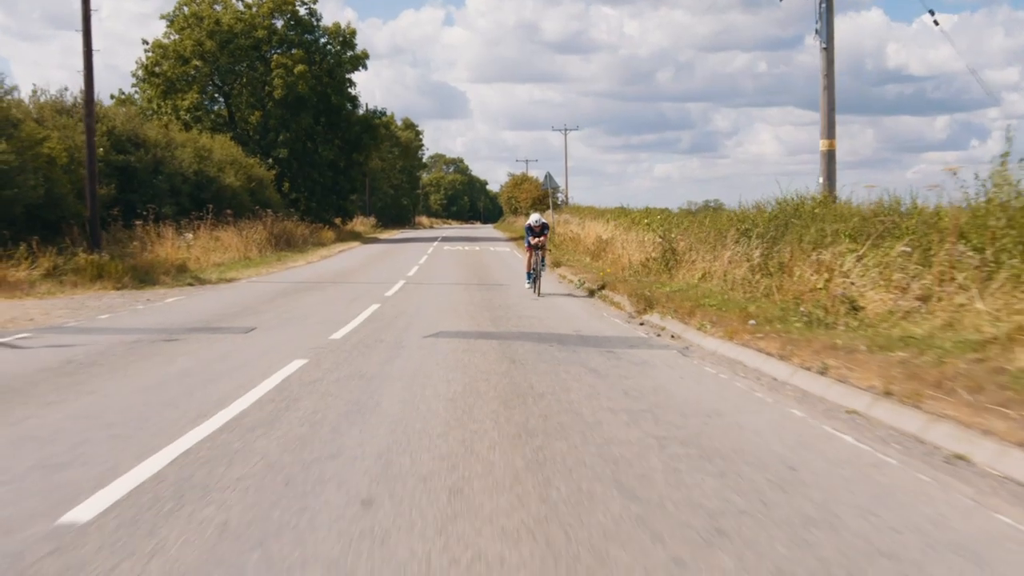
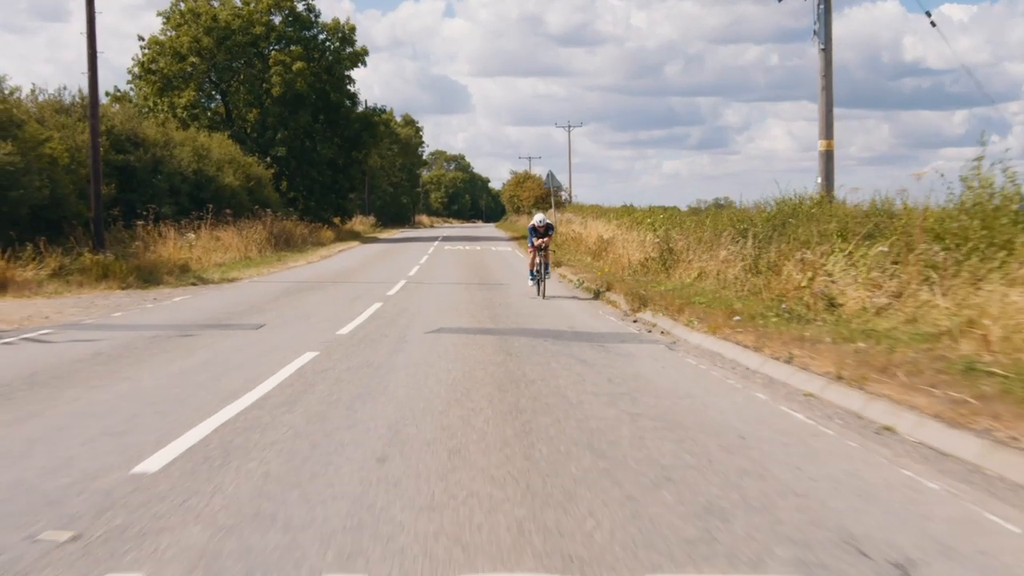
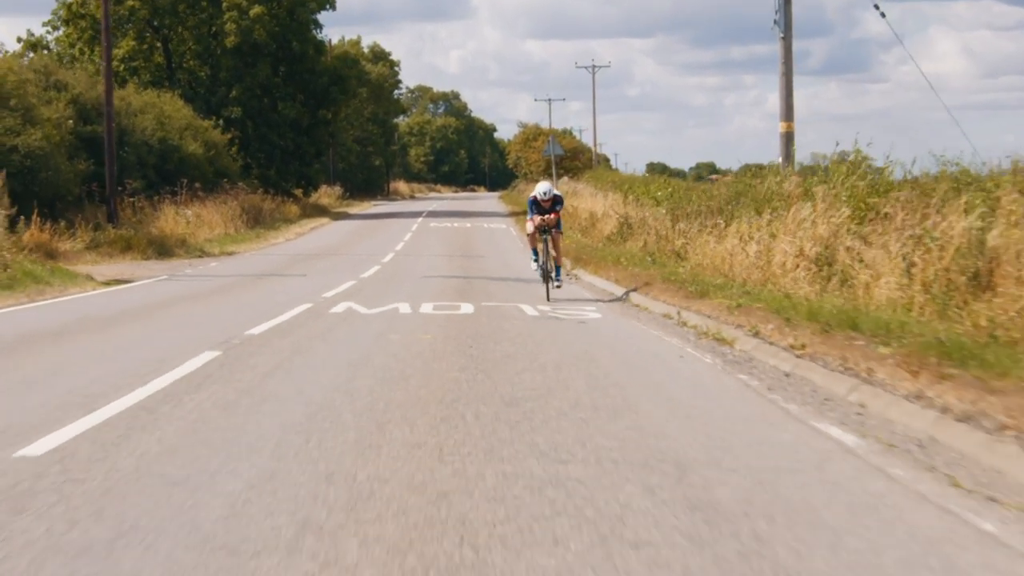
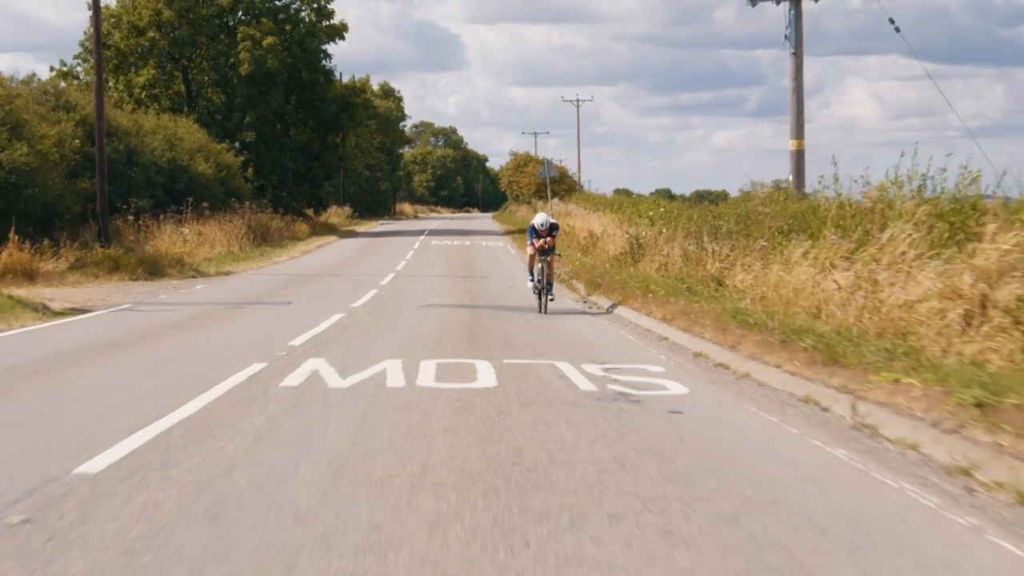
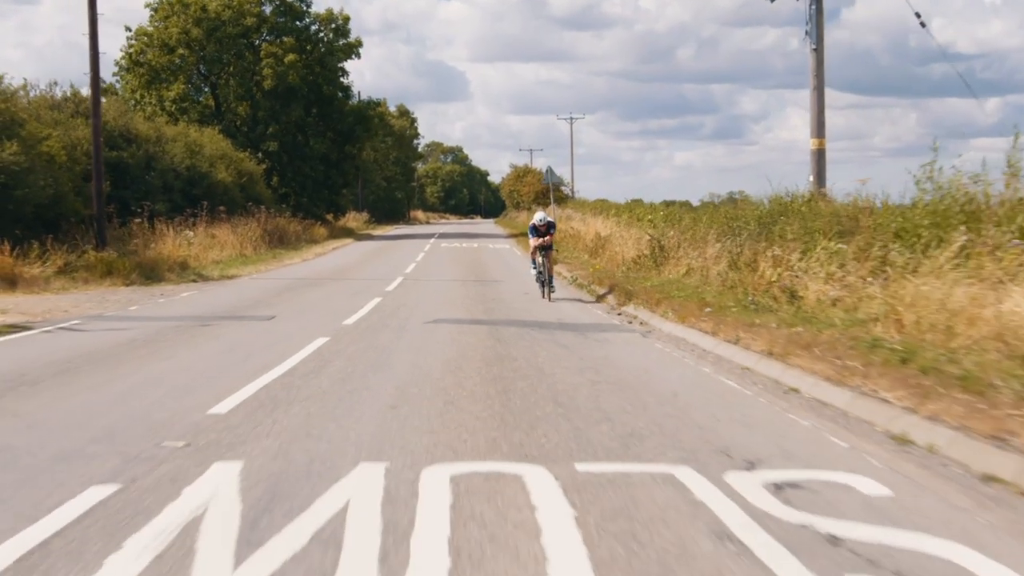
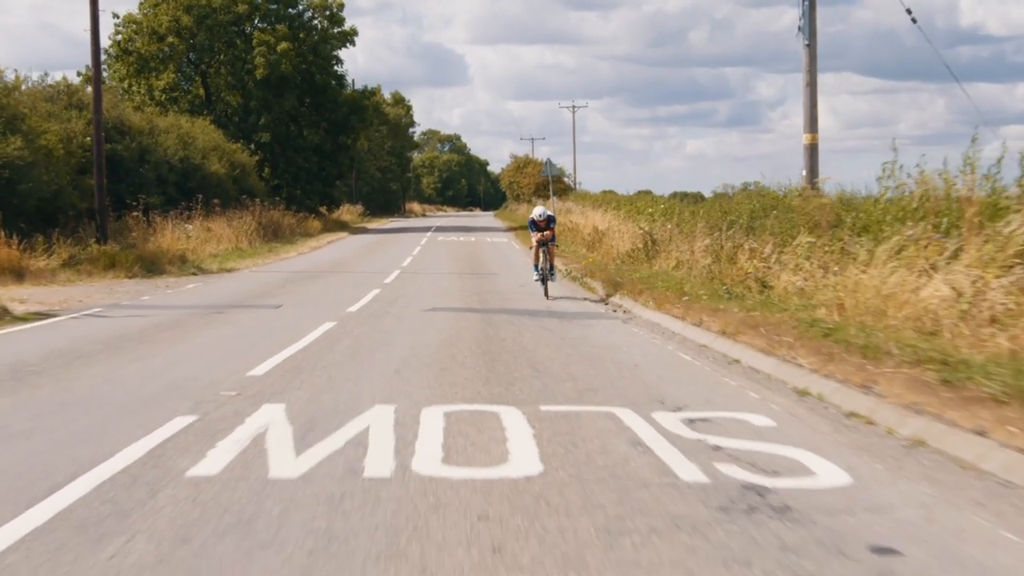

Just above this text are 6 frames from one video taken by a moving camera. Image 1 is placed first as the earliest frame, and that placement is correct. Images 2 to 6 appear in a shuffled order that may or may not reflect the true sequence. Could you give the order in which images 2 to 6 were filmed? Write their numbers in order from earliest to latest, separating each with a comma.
2, 5, 6, 4, 3
